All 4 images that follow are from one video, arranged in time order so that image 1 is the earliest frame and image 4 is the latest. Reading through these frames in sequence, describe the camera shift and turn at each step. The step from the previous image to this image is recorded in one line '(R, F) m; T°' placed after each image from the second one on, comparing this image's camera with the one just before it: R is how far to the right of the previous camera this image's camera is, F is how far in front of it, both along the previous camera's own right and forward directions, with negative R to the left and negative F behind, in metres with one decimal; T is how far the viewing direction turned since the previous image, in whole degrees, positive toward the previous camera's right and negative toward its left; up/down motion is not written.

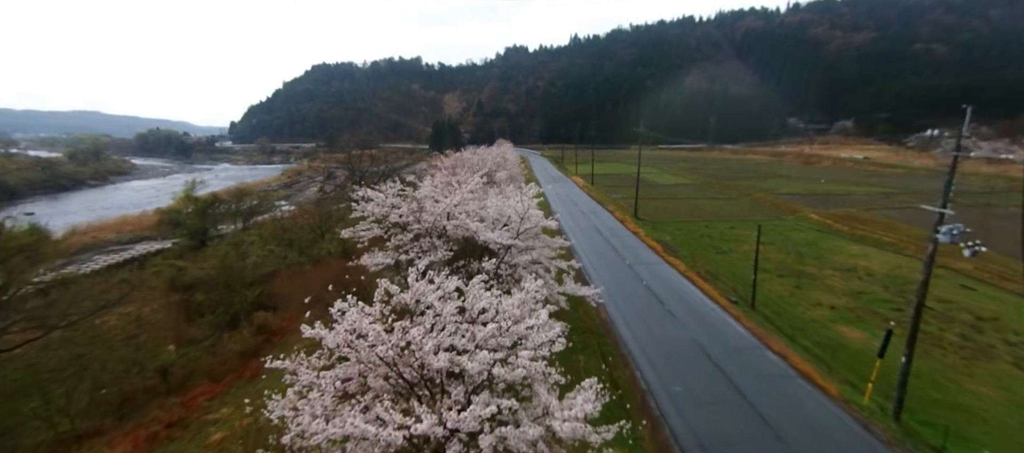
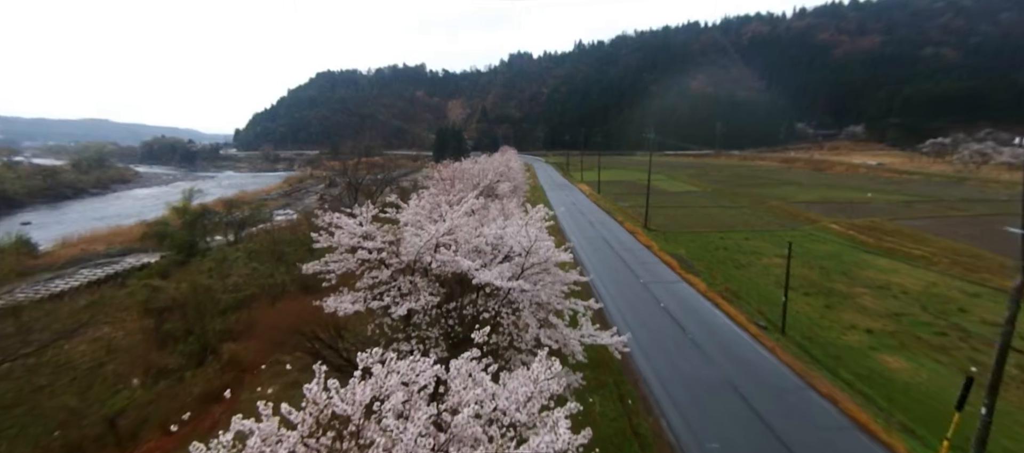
(0.0, +1.5) m; -1°
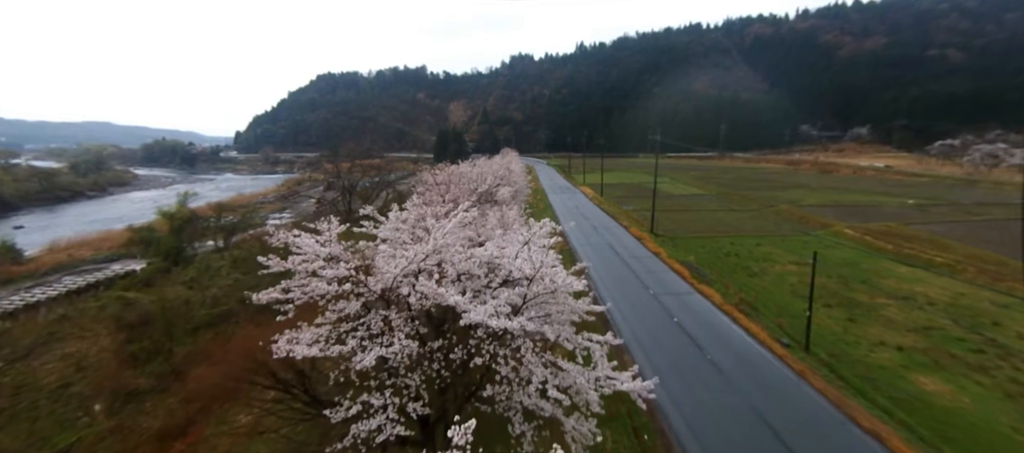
(0.0, +1.1) m; 0°
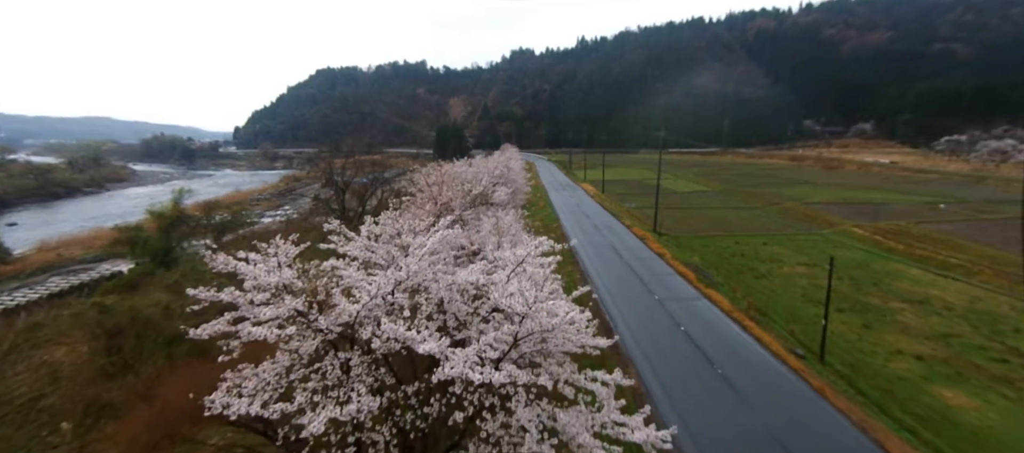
(+0.1, +0.8) m; 0°
